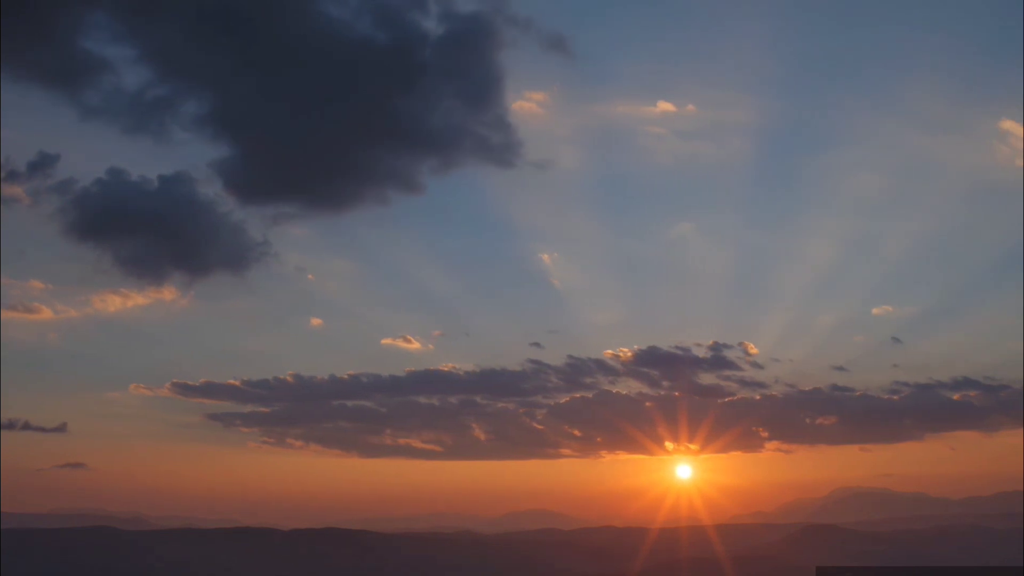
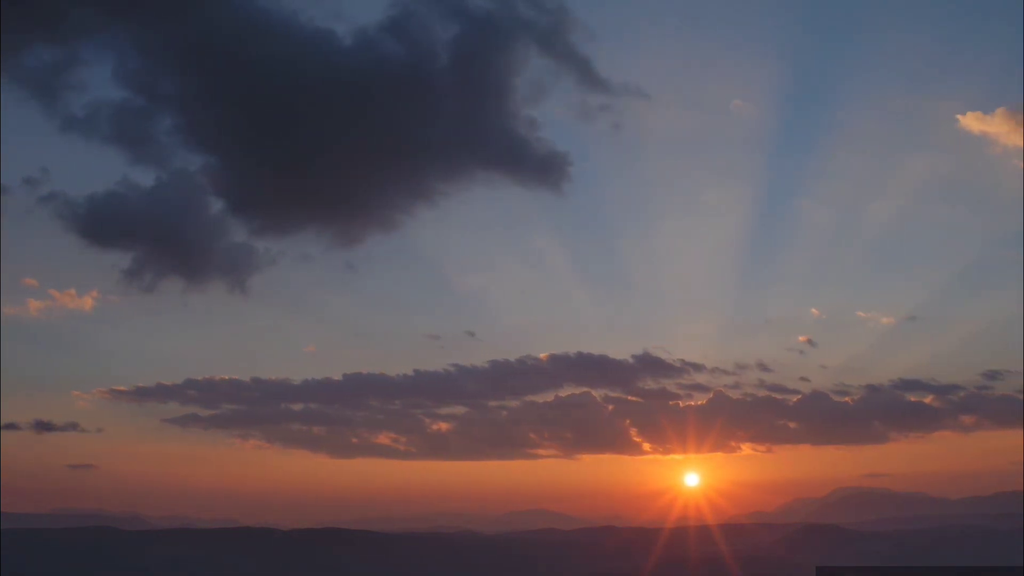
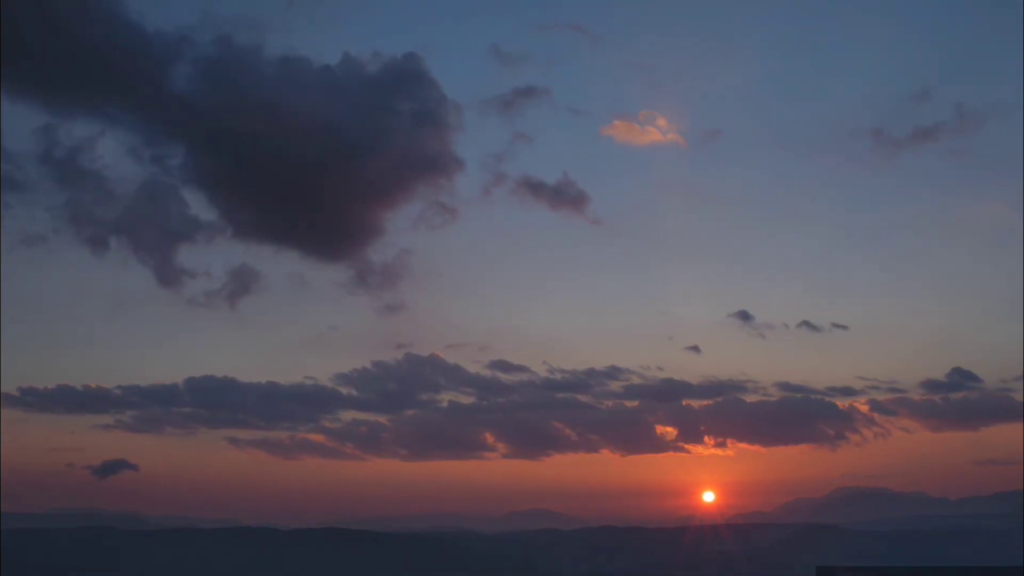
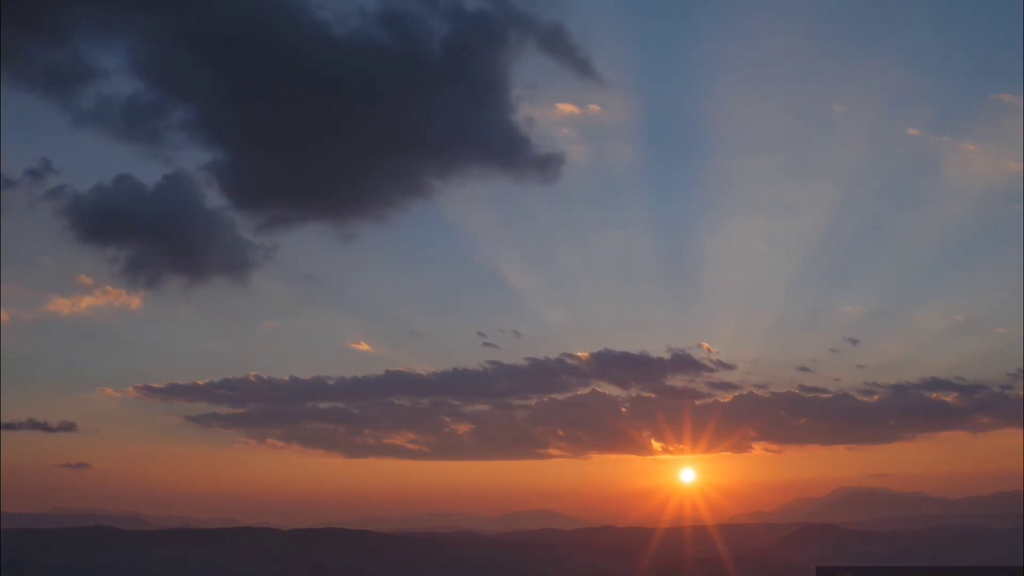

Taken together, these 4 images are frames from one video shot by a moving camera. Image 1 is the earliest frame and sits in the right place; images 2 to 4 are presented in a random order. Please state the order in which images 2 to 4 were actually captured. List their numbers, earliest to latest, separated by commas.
4, 2, 3
